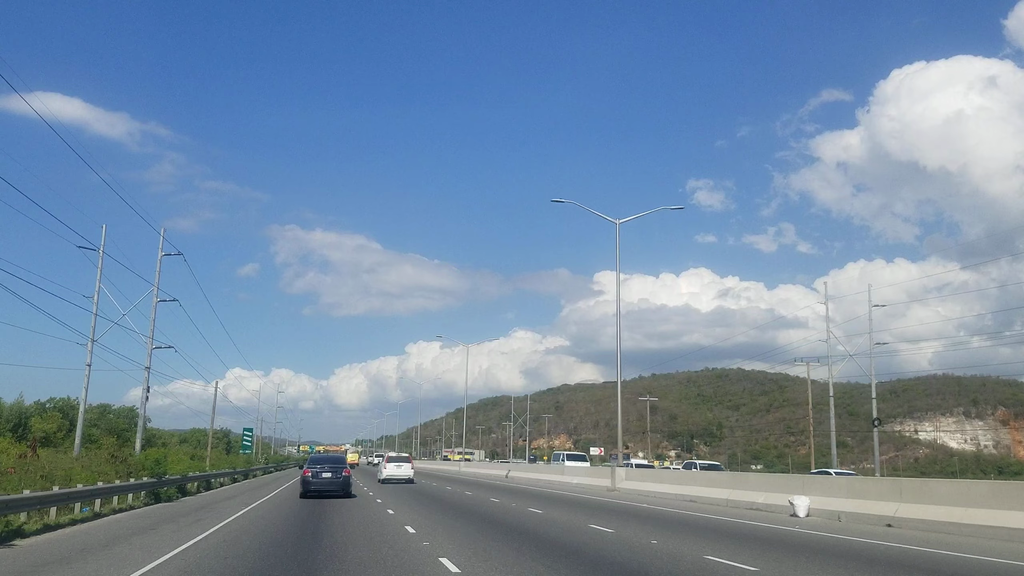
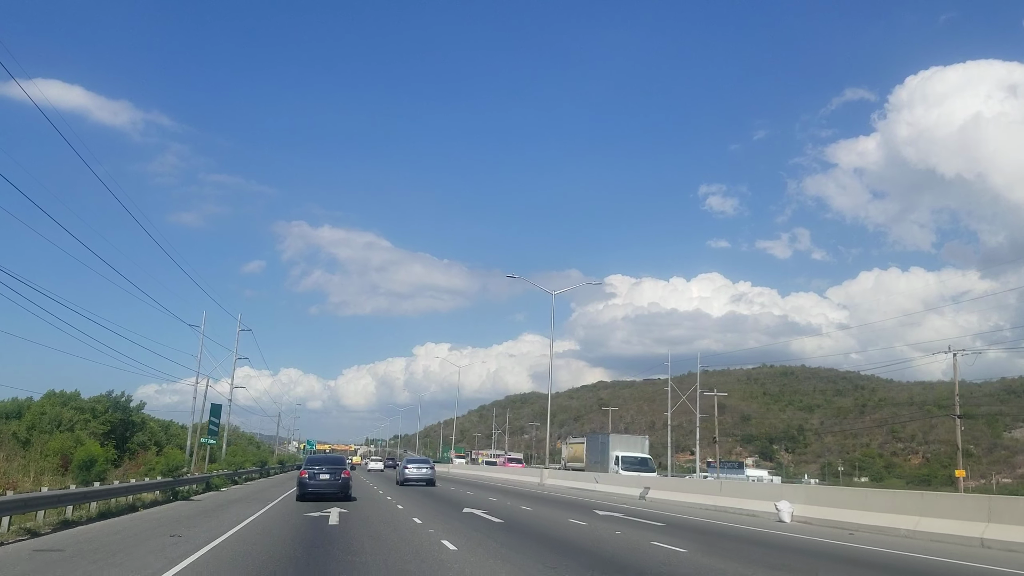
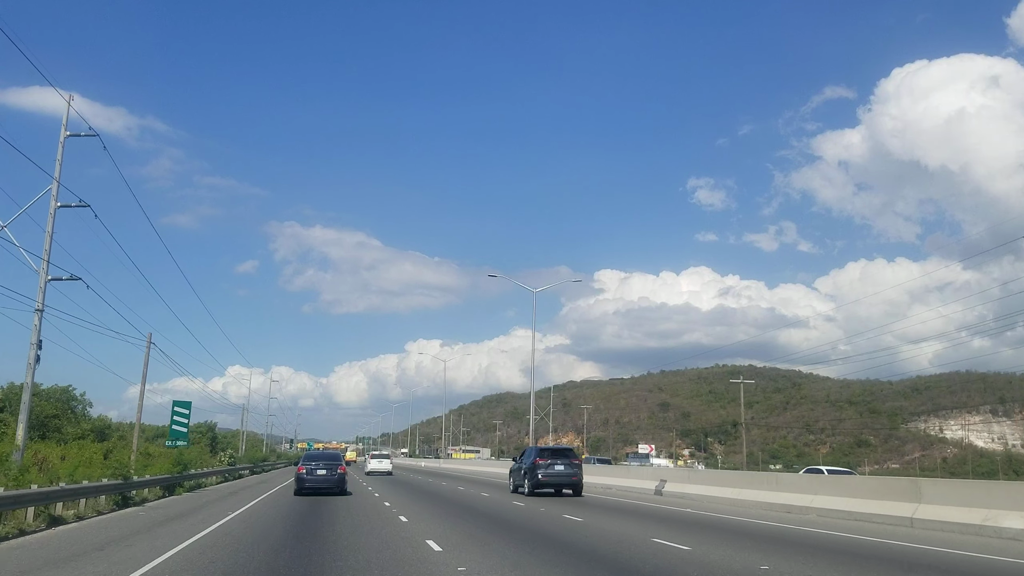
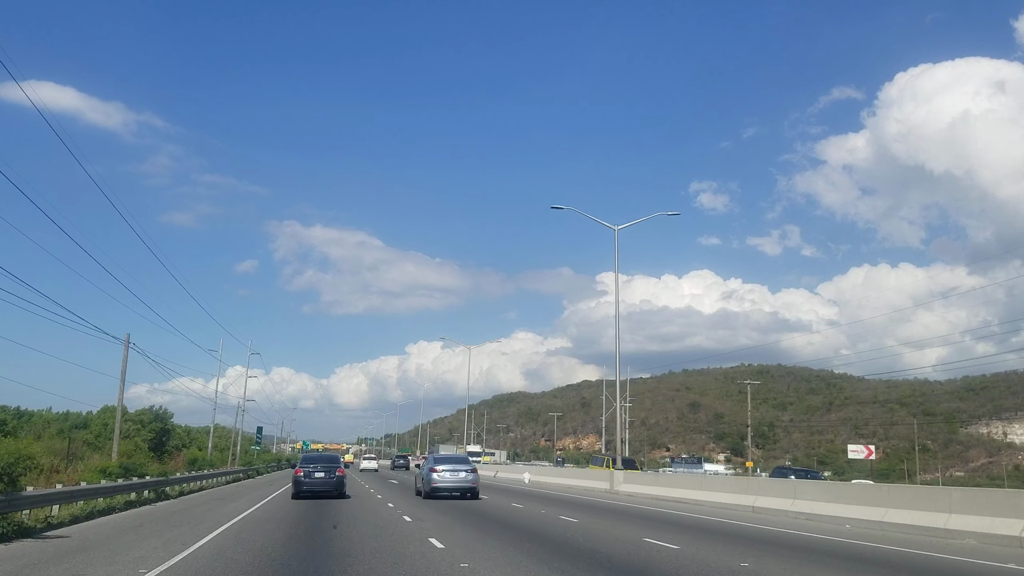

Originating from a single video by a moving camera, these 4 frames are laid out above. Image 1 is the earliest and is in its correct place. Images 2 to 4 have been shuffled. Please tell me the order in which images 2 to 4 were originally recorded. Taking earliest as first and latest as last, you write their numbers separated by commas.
3, 4, 2
